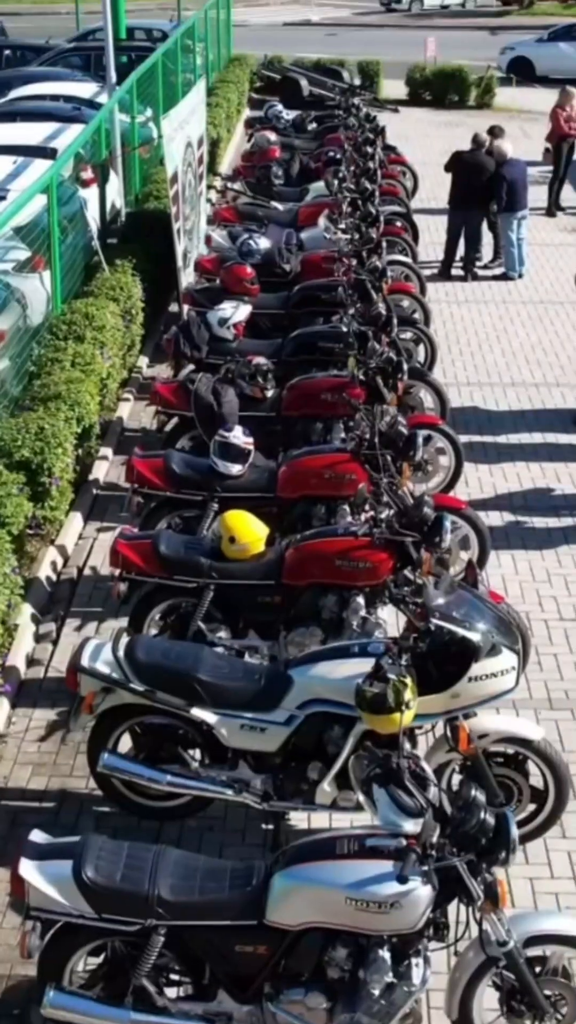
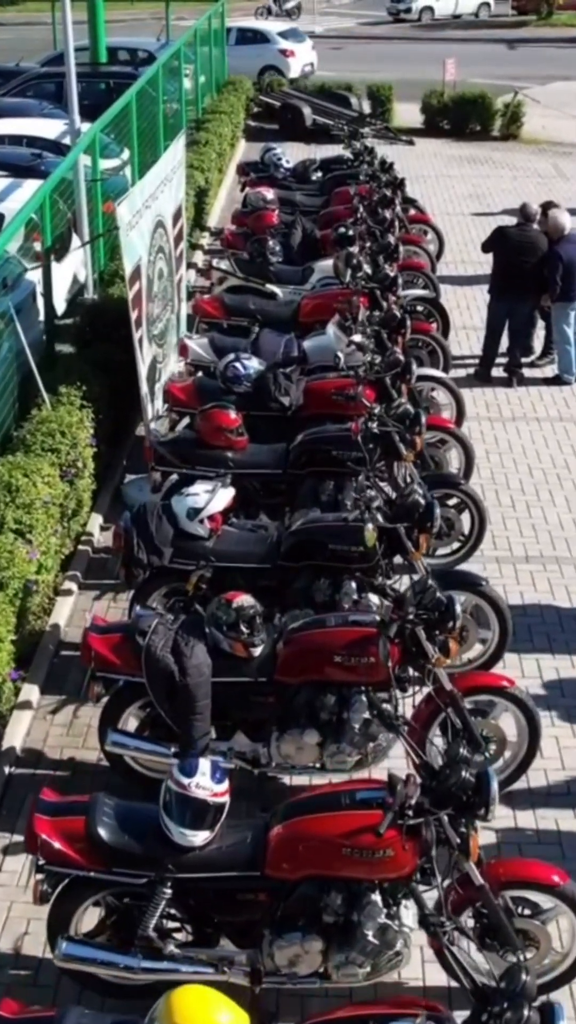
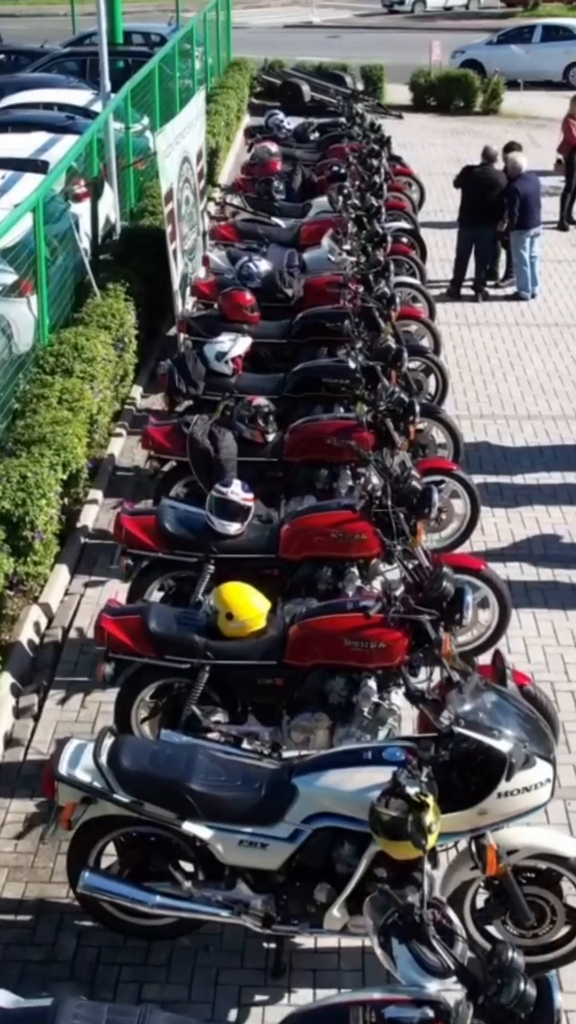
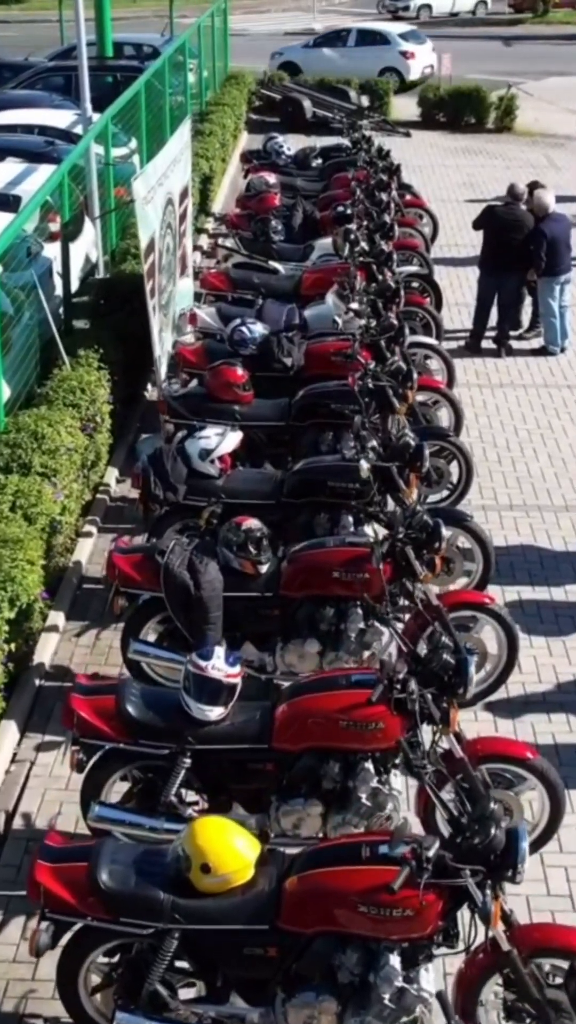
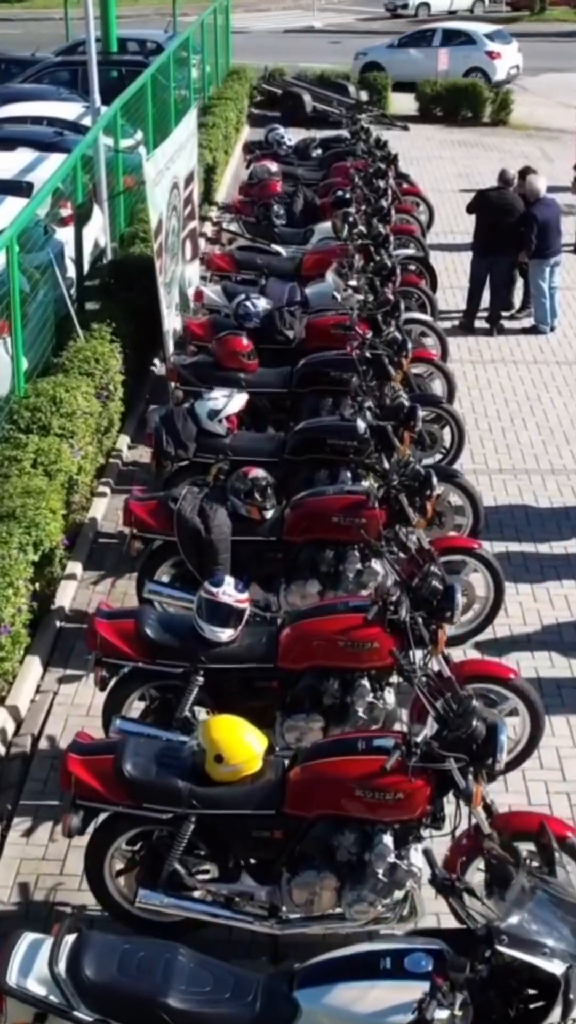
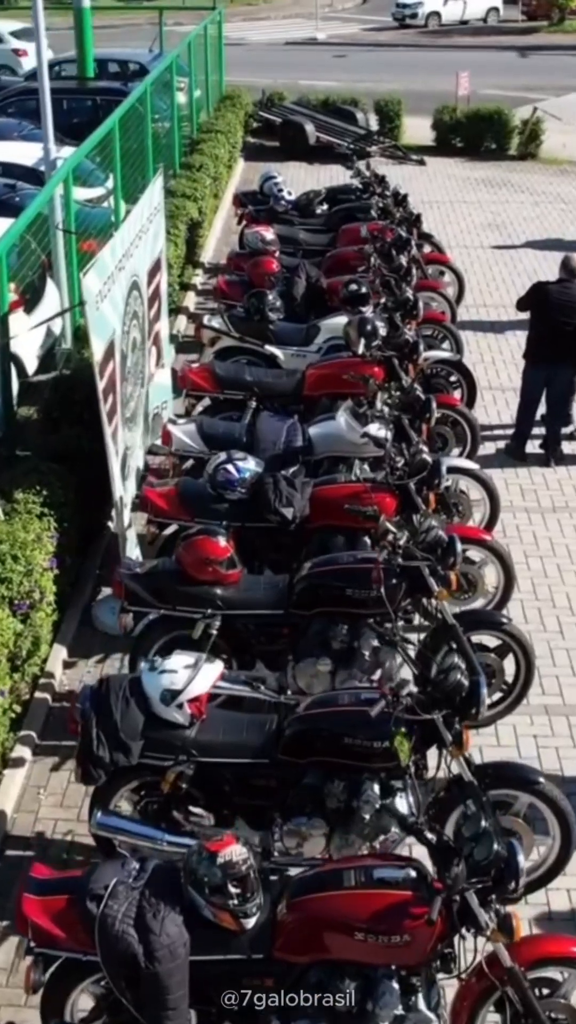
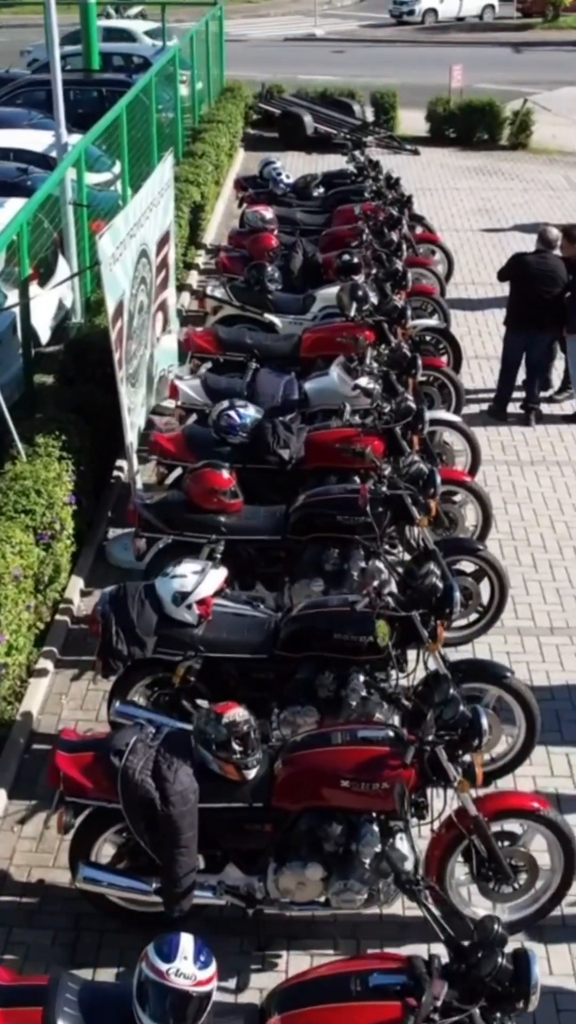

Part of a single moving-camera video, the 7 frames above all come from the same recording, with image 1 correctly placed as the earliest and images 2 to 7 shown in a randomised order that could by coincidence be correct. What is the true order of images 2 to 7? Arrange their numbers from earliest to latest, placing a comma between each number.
3, 5, 4, 2, 7, 6
